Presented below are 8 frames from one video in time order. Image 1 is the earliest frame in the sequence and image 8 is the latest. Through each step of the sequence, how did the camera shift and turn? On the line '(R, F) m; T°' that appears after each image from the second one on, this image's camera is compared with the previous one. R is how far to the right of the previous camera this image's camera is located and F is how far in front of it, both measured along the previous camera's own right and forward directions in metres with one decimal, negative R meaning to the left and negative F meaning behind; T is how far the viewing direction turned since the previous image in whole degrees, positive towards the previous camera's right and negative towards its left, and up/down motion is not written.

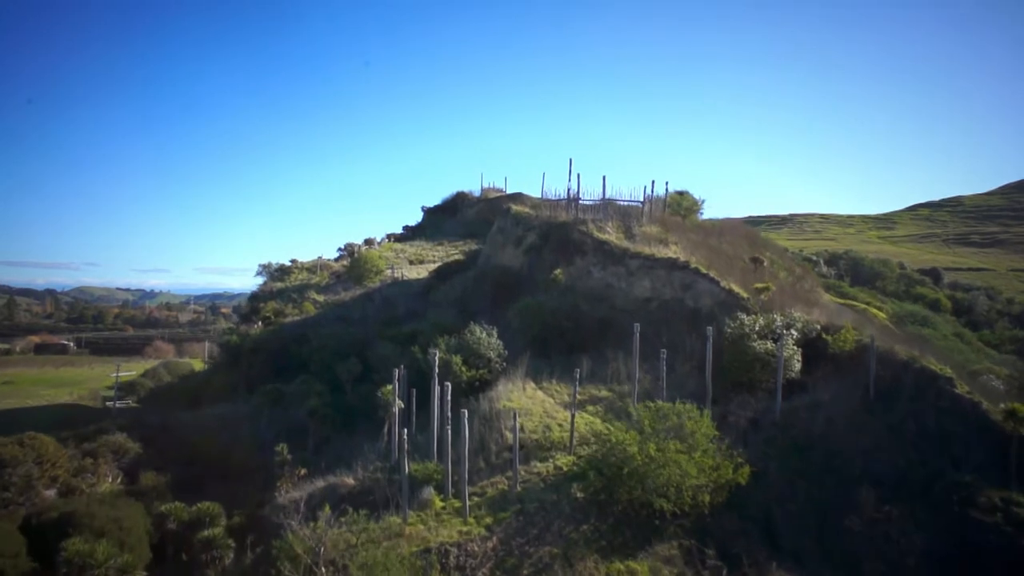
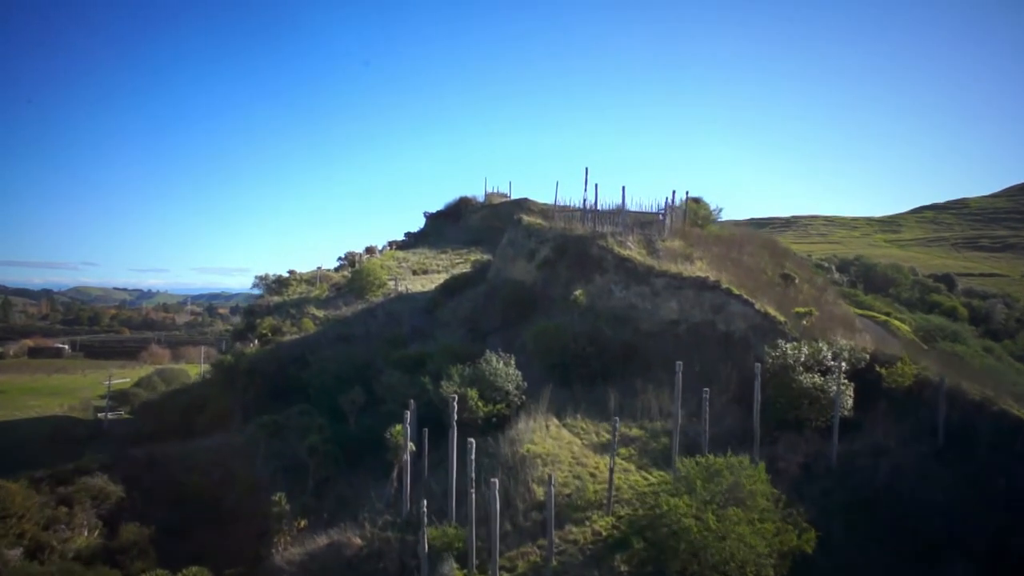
(-0.7, +2.1) m; 0°
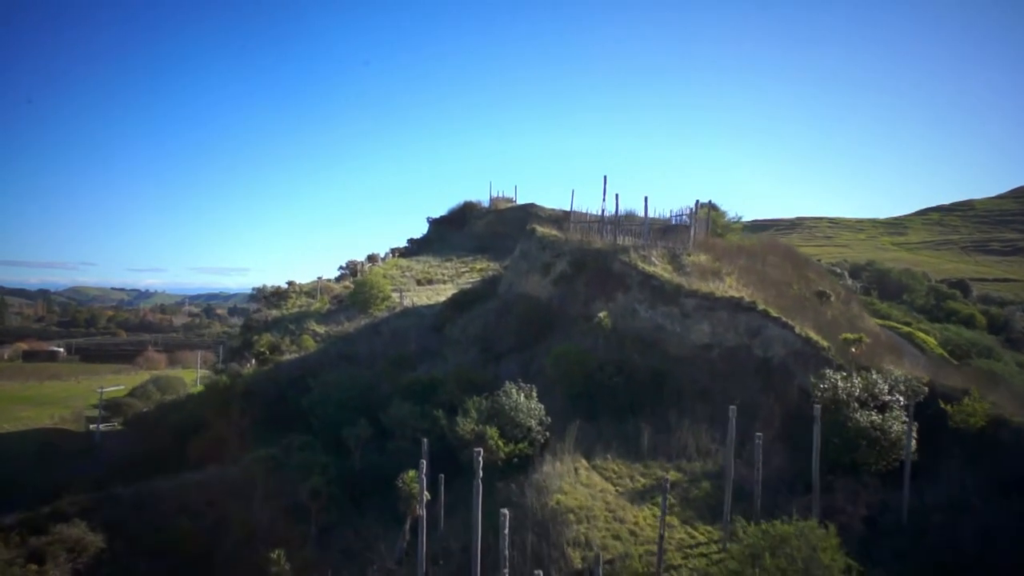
(-0.6, +2.0) m; 0°
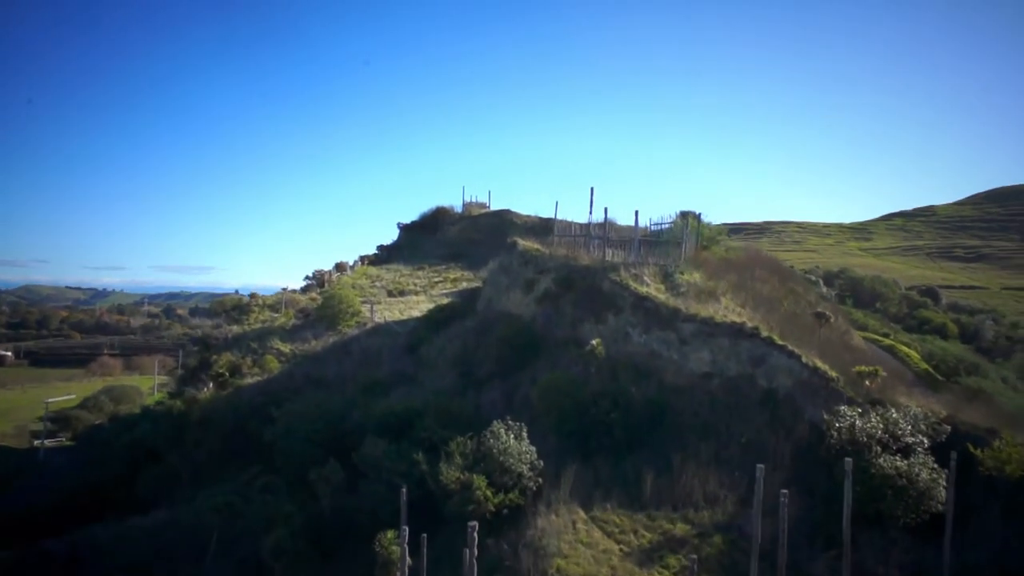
(-0.6, +1.9) m; +3°
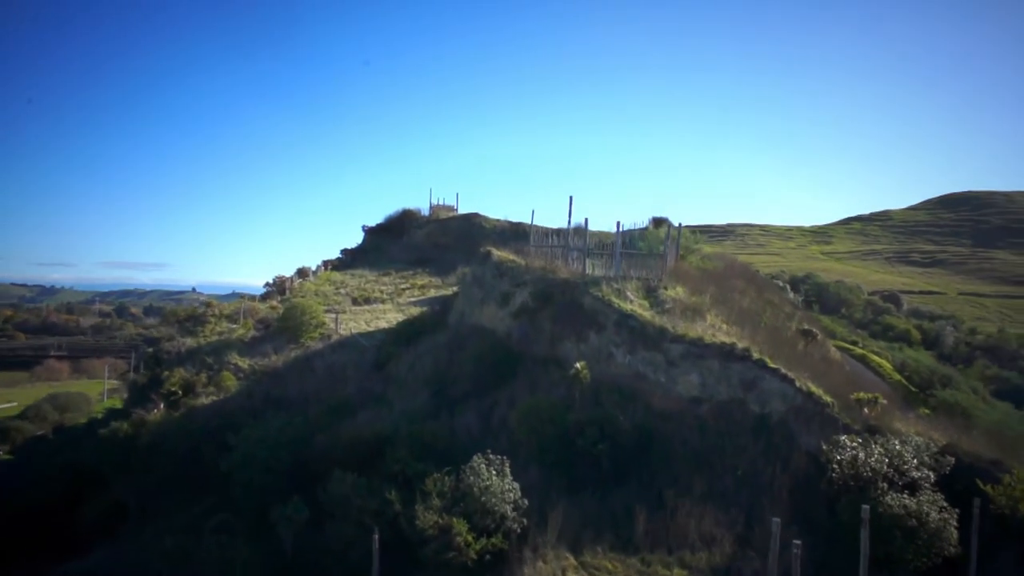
(-0.5, +1.4) m; +3°
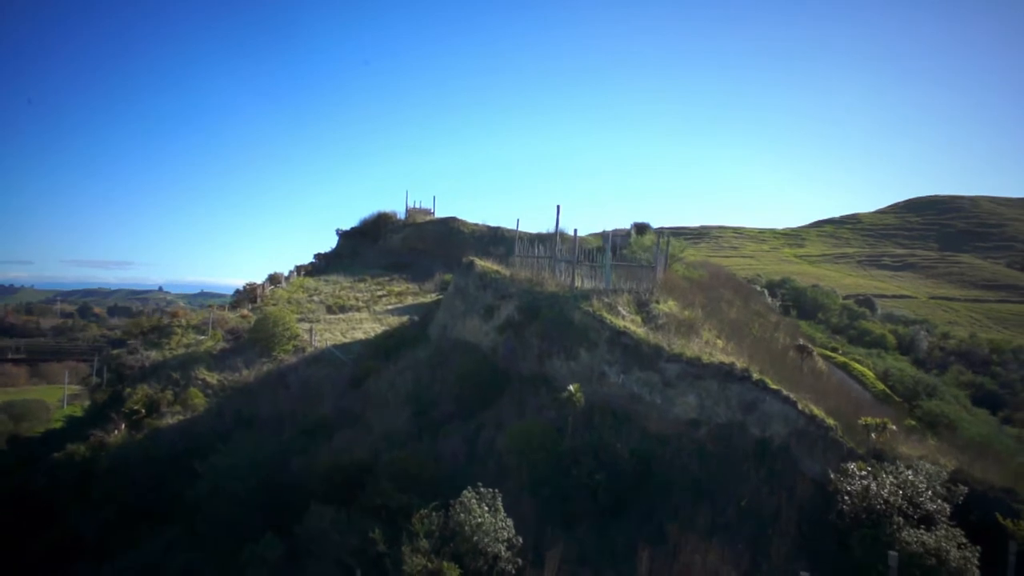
(-0.5, +1.2) m; +2°
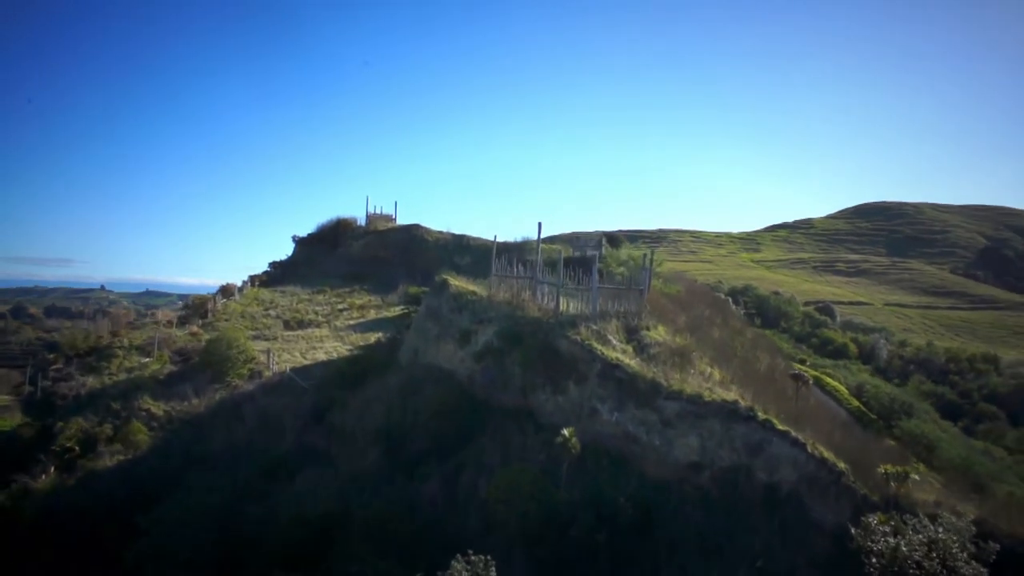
(-0.8, +1.9) m; +4°
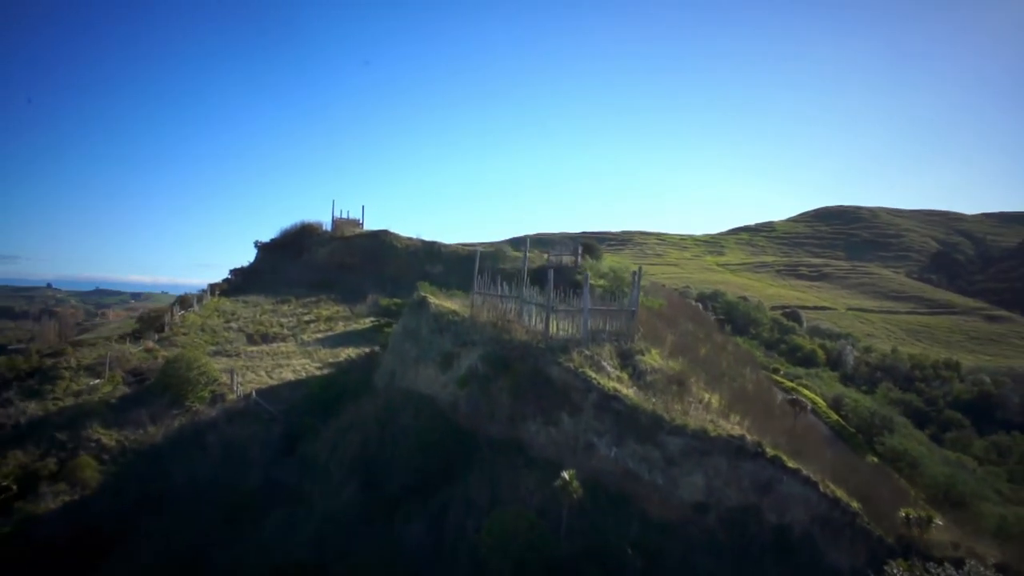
(-0.7, +1.4) m; +3°
